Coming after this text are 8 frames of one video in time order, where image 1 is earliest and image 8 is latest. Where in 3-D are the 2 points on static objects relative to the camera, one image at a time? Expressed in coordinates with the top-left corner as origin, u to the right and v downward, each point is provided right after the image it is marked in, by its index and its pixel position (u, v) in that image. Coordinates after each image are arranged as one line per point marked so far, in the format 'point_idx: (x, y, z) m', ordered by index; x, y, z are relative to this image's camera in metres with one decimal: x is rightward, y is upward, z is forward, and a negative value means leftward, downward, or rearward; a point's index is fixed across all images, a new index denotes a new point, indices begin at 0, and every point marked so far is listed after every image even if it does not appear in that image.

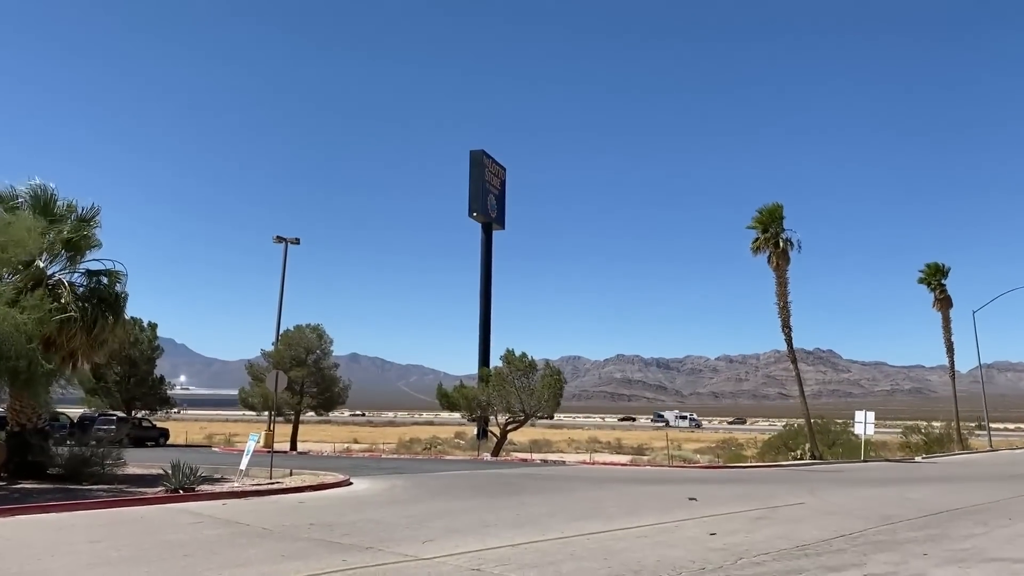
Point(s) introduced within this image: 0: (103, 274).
0: (-10.6, +0.3, +20.0) m
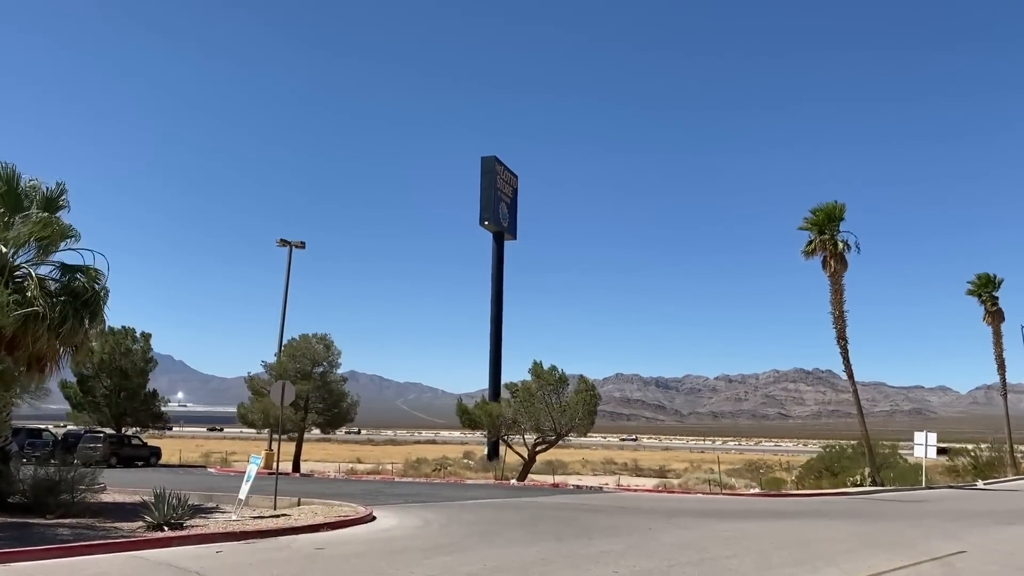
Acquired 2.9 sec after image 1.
0: (-9.5, +0.5, +17.0) m
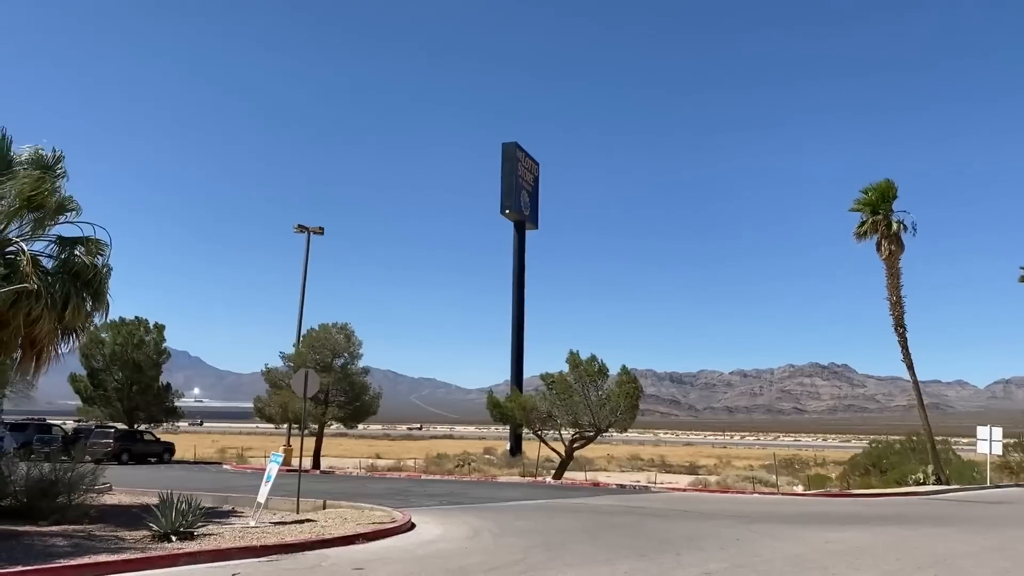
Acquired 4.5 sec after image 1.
0: (-8.5, +0.9, +15.2) m
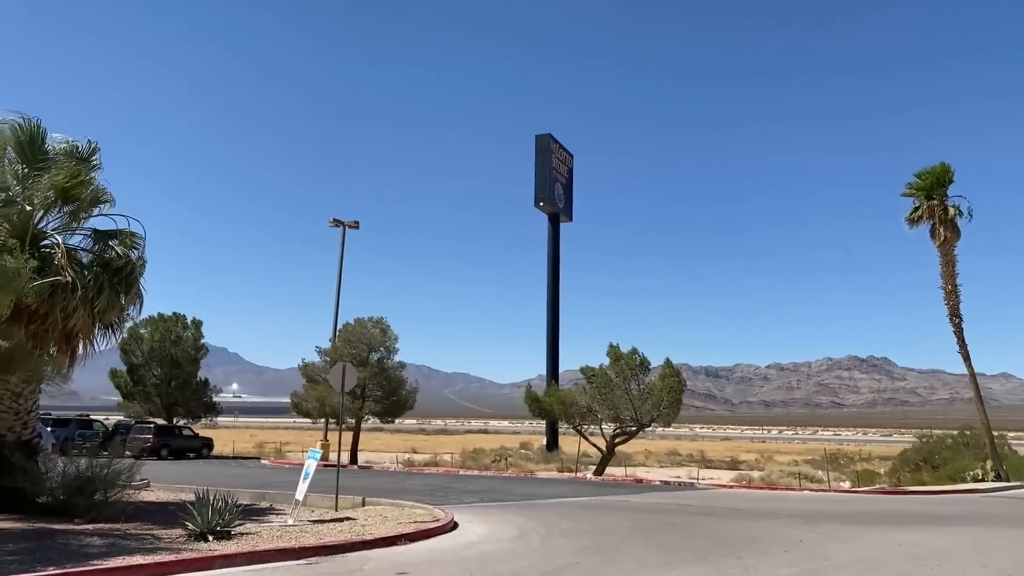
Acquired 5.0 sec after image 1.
0: (-7.7, +1.0, +14.9) m
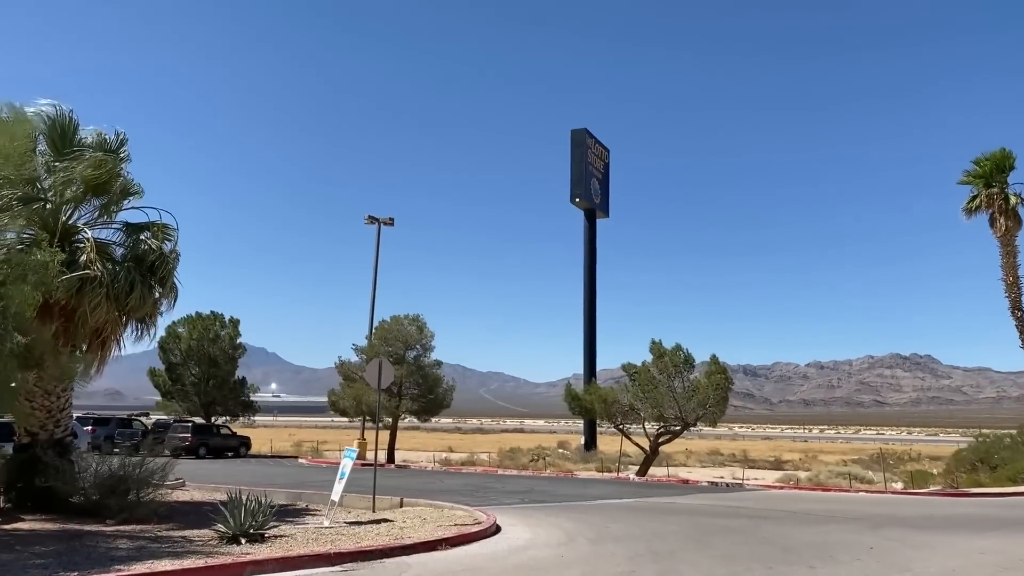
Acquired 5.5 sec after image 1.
0: (-6.9, +1.1, +14.6) m
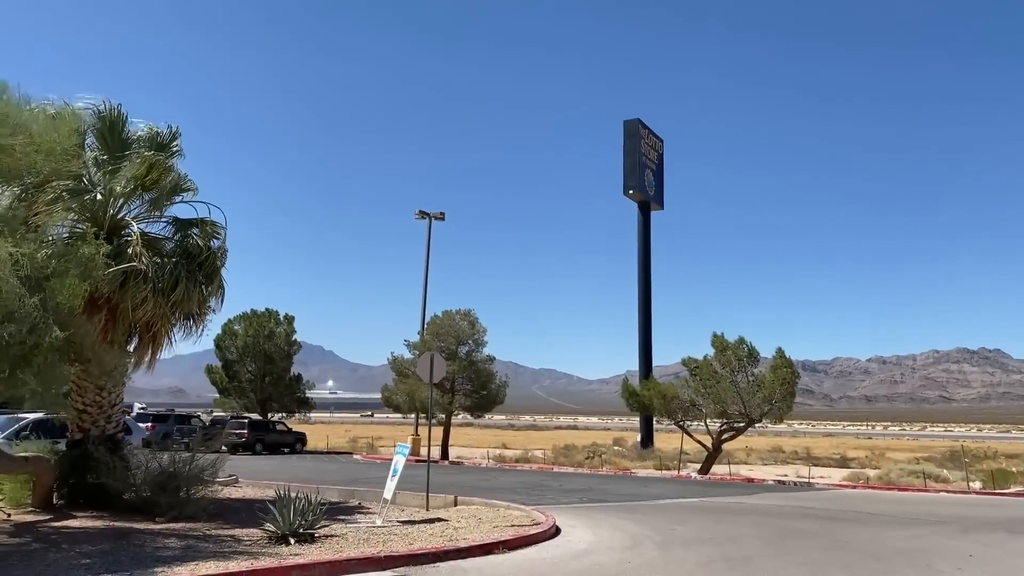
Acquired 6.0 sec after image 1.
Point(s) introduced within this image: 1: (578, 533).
0: (-5.9, +1.2, +14.4) m
1: (+0.9, -3.2, +10.2) m
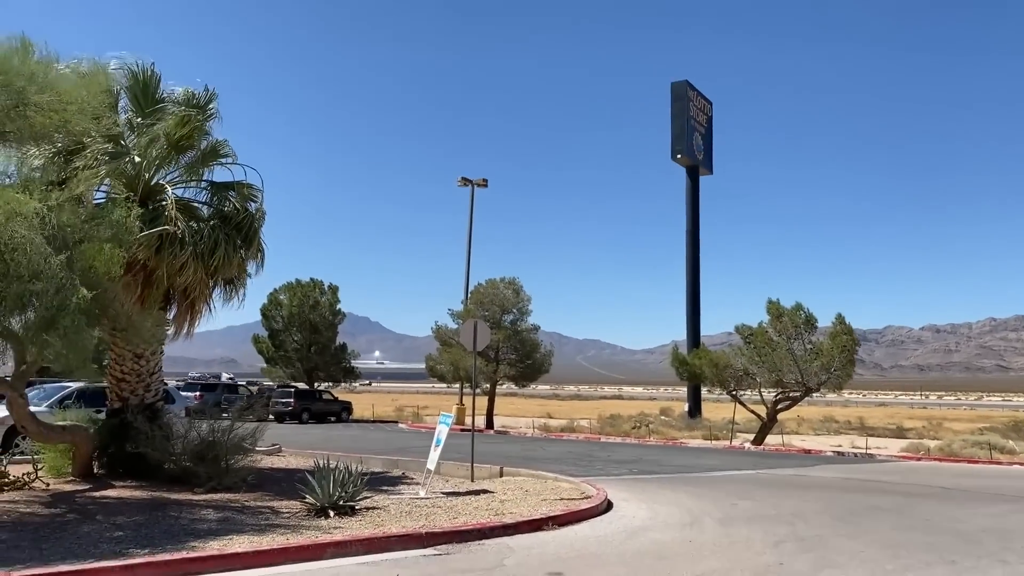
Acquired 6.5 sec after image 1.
0: (-5.1, +1.9, +13.9) m
1: (+1.5, -2.7, +9.6) m
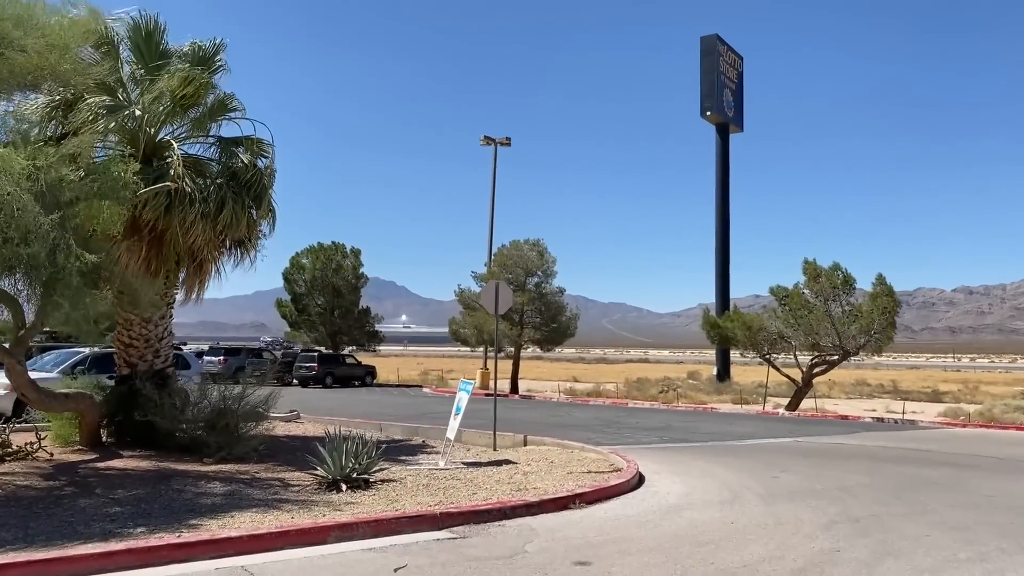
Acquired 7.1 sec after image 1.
0: (-4.7, +2.5, +13.2) m
1: (+1.8, -2.2, +8.9) m
